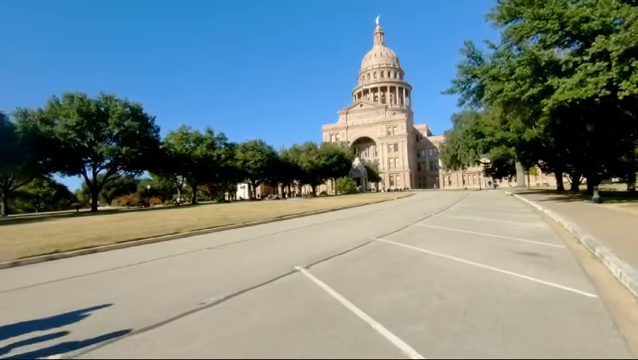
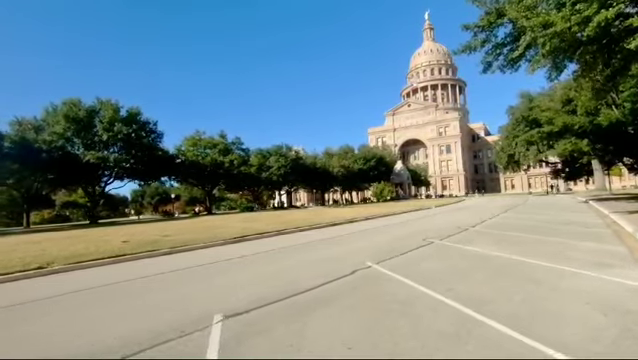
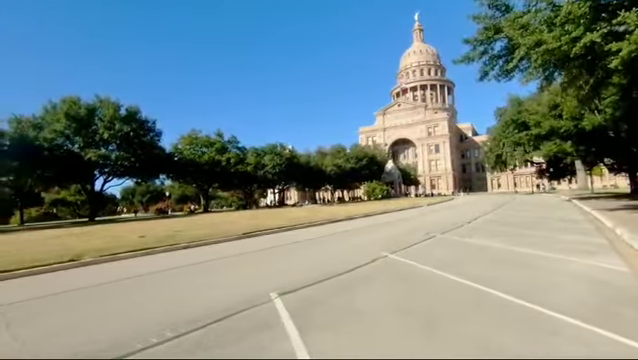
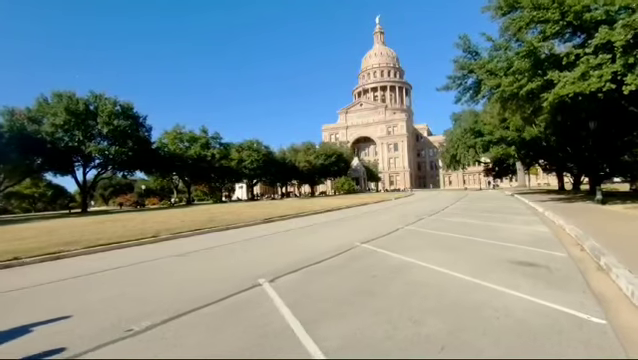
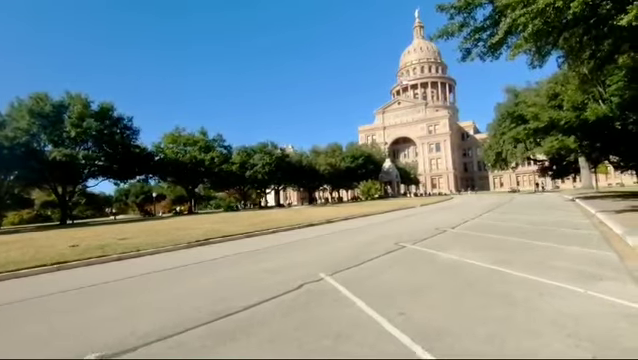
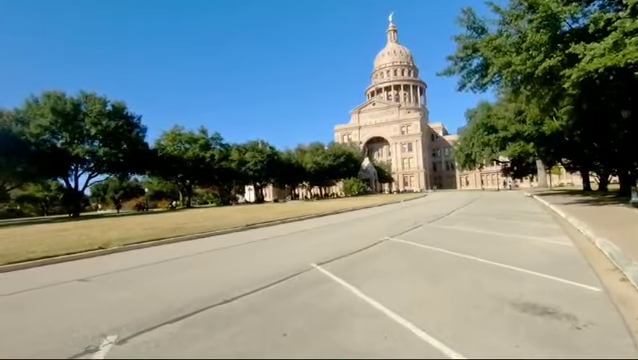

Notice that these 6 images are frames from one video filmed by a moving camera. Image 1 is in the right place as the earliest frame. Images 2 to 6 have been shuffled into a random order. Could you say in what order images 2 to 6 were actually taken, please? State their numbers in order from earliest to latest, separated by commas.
4, 6, 3, 2, 5
